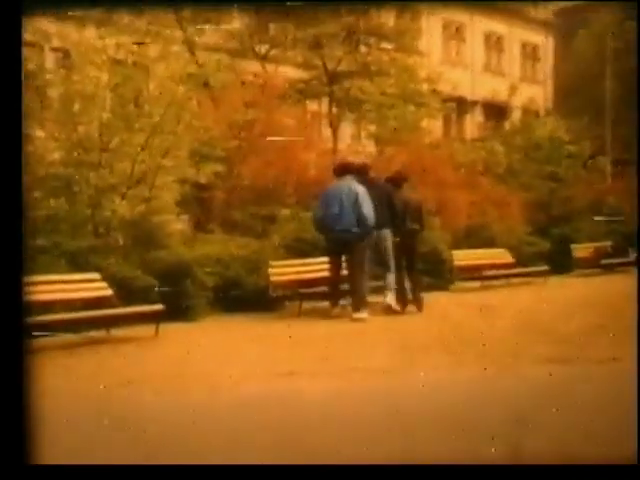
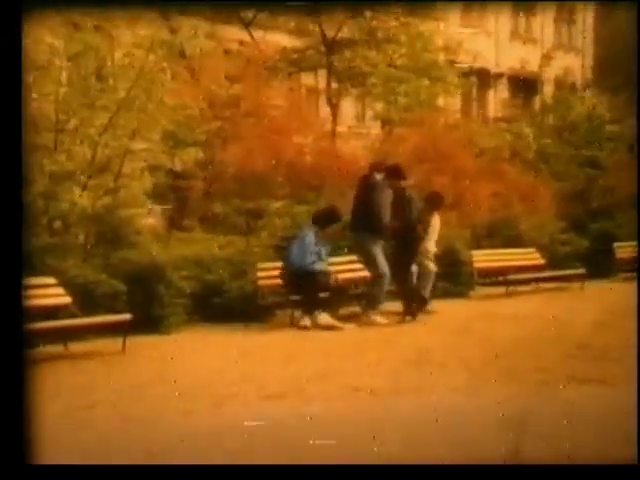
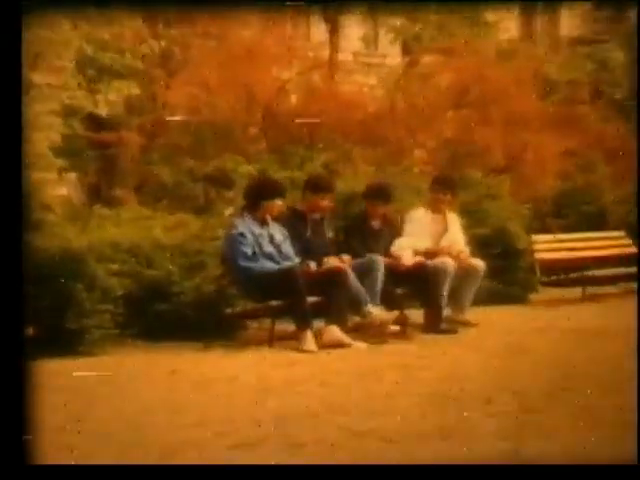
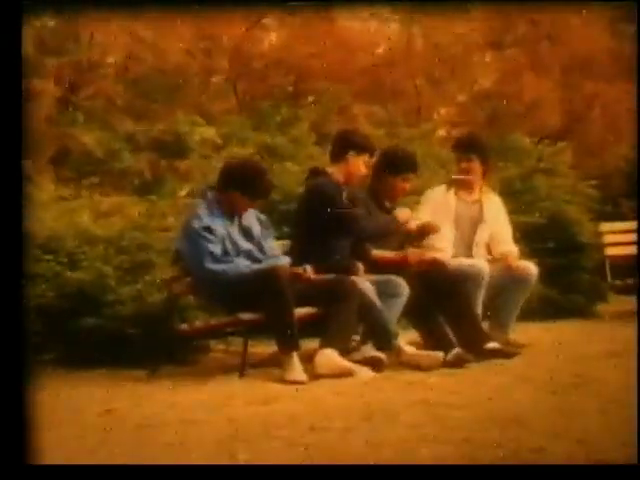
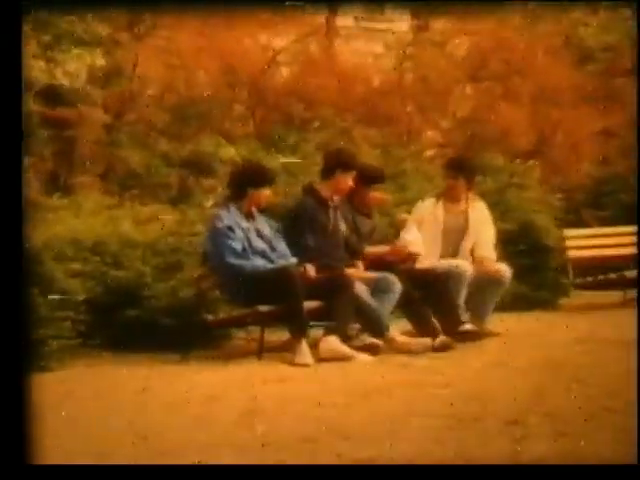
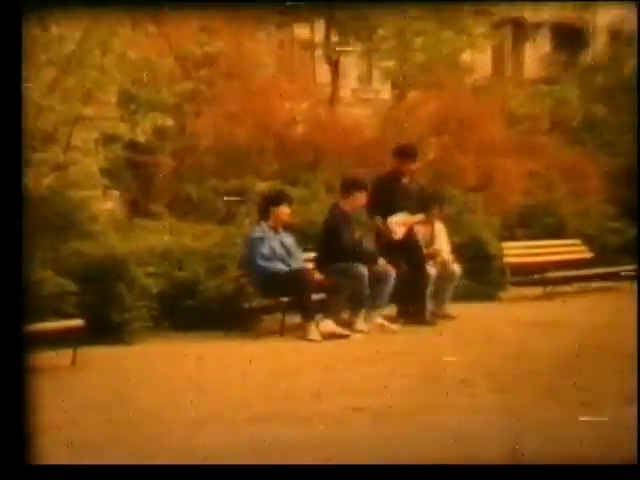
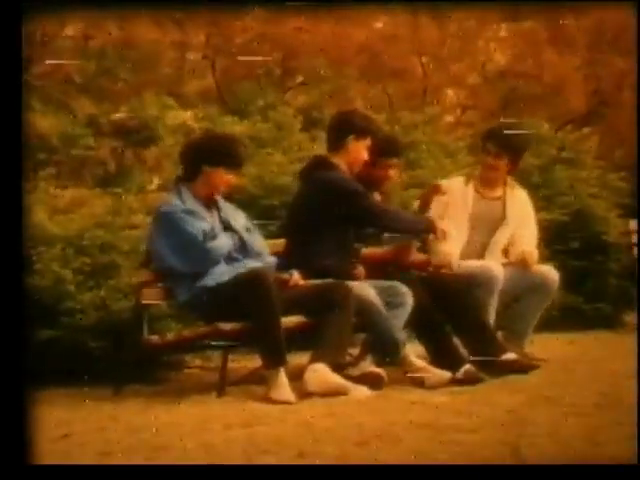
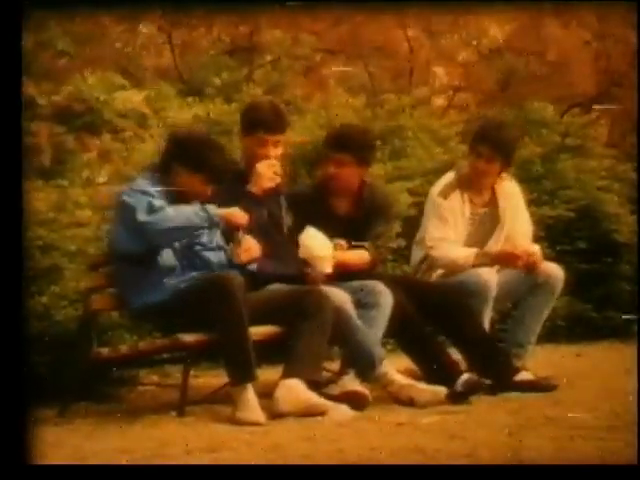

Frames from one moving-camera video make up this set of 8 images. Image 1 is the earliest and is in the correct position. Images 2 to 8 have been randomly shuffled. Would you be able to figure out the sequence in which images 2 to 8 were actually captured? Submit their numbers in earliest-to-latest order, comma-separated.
2, 6, 3, 5, 4, 7, 8
